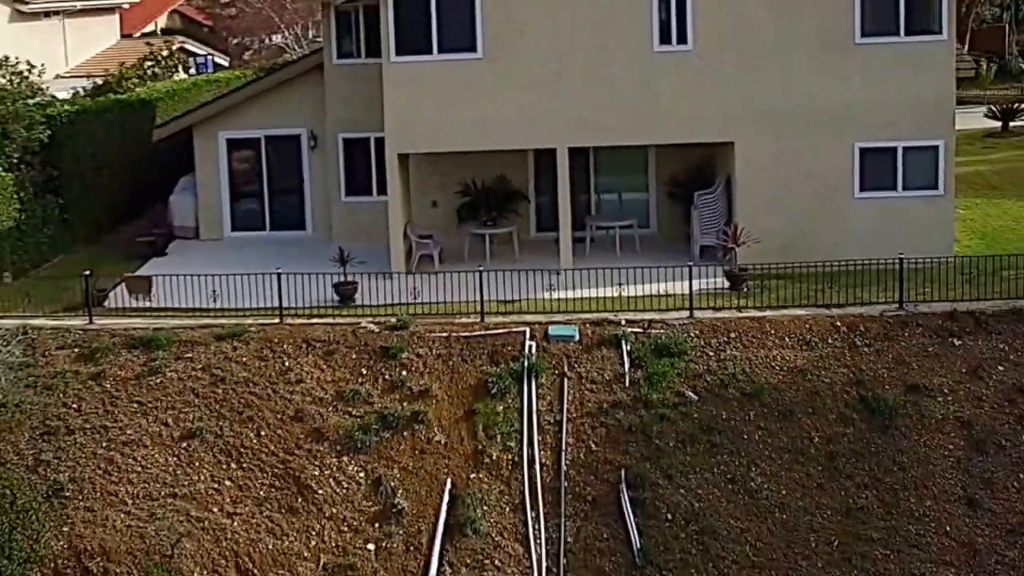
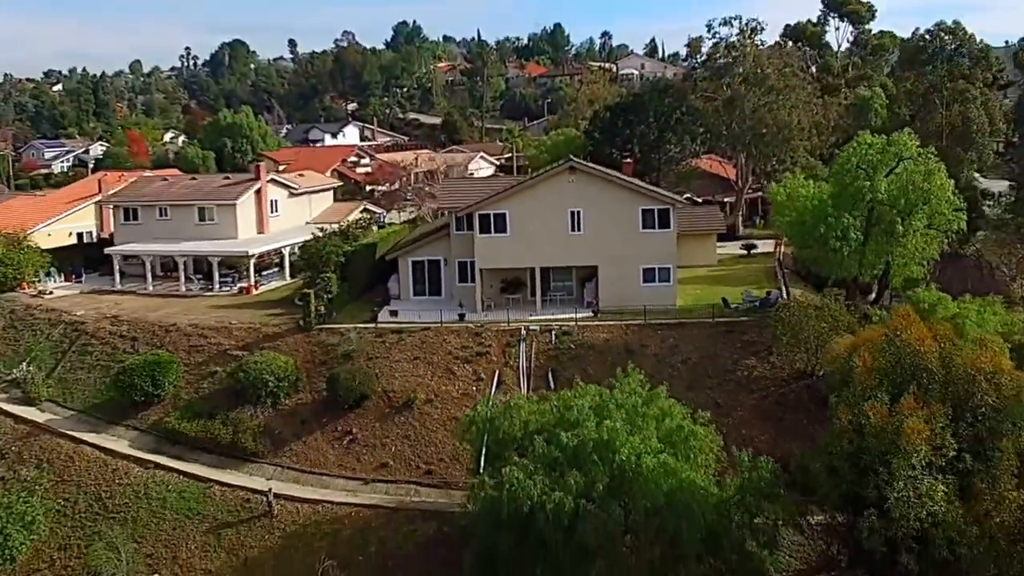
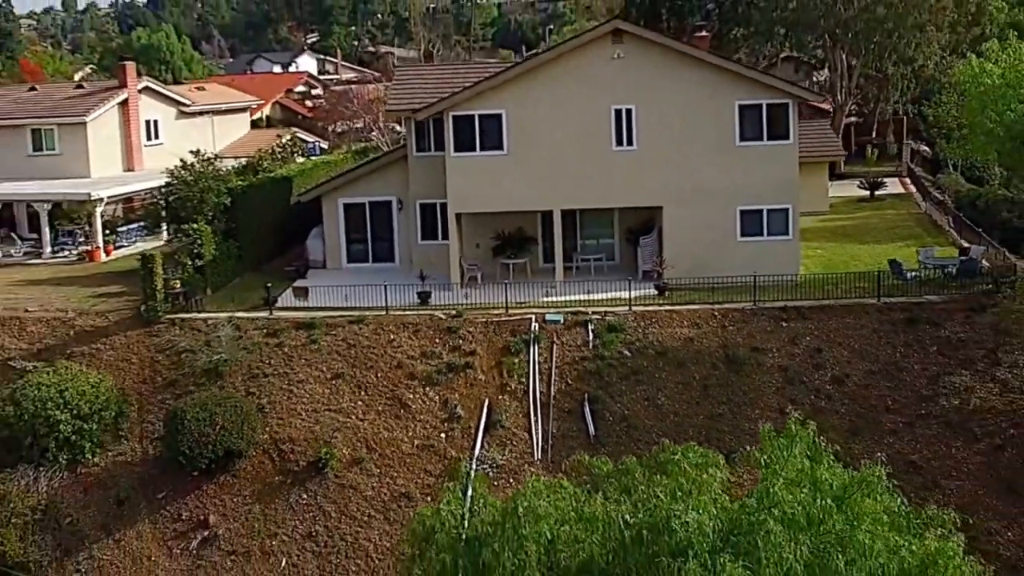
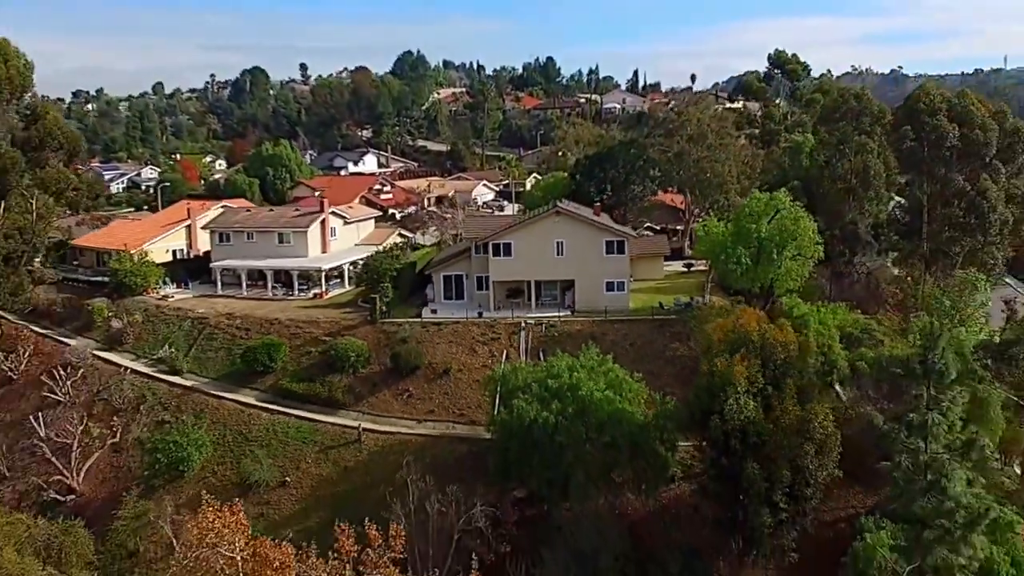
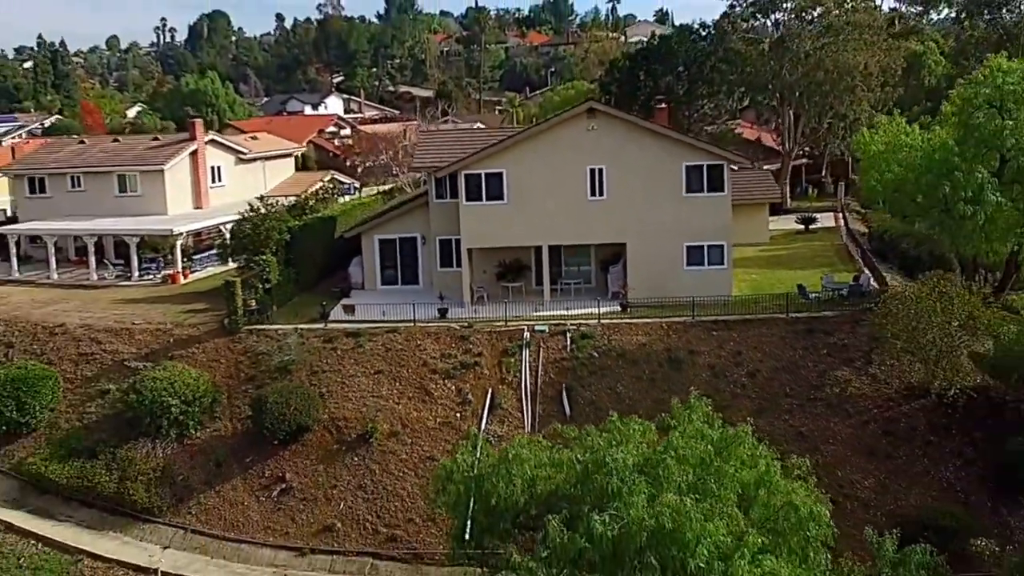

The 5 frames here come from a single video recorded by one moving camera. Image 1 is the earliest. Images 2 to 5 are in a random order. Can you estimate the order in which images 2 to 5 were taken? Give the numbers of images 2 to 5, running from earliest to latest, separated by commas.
3, 5, 2, 4
